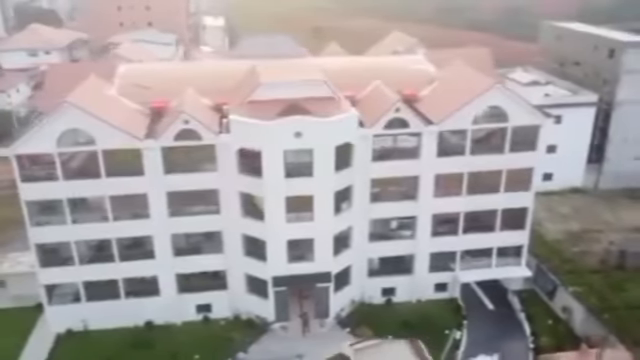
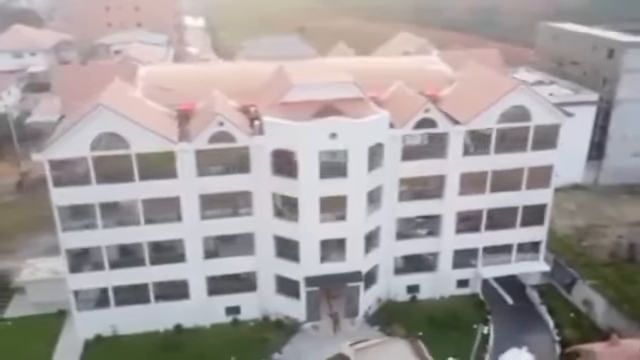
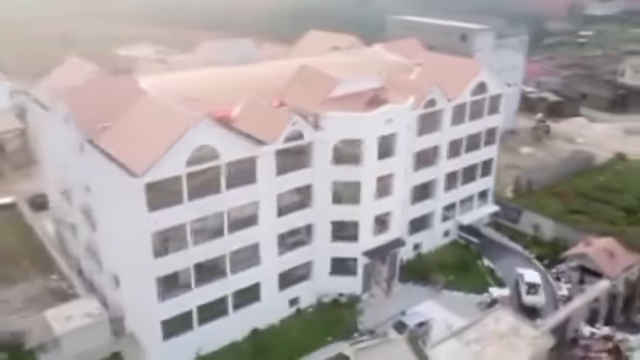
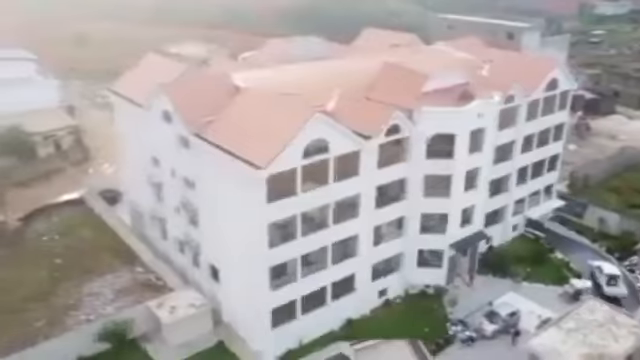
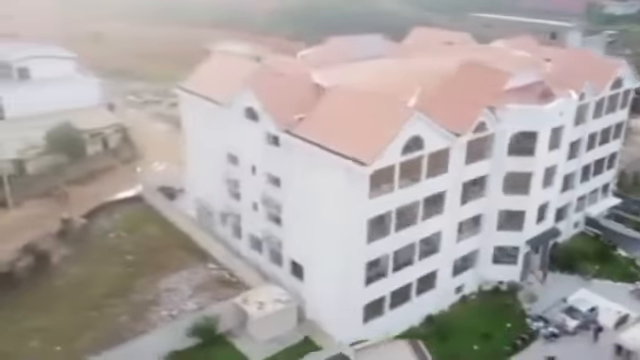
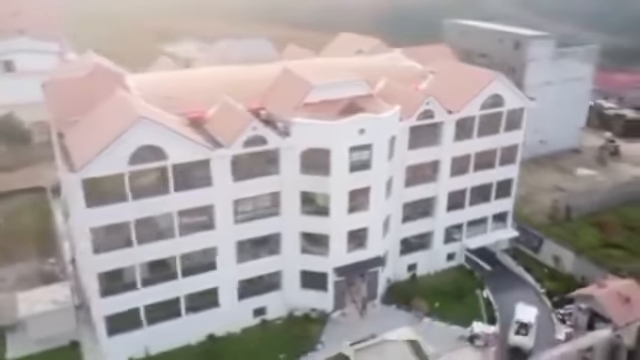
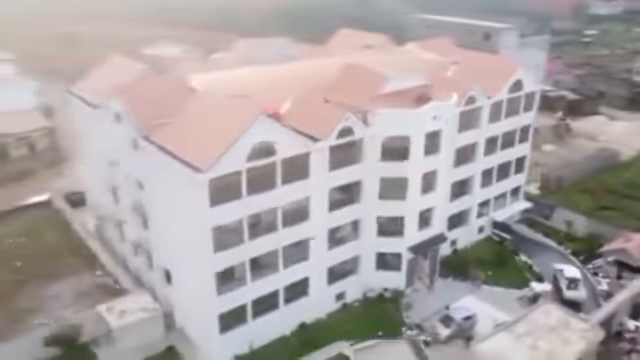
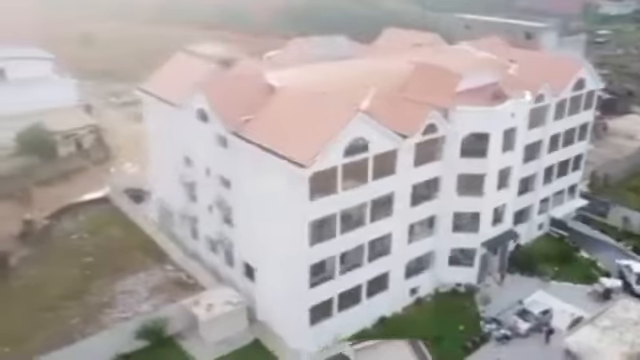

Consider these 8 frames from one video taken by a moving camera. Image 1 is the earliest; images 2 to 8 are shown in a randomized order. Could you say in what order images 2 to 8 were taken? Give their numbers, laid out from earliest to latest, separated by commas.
2, 6, 3, 7, 4, 8, 5
